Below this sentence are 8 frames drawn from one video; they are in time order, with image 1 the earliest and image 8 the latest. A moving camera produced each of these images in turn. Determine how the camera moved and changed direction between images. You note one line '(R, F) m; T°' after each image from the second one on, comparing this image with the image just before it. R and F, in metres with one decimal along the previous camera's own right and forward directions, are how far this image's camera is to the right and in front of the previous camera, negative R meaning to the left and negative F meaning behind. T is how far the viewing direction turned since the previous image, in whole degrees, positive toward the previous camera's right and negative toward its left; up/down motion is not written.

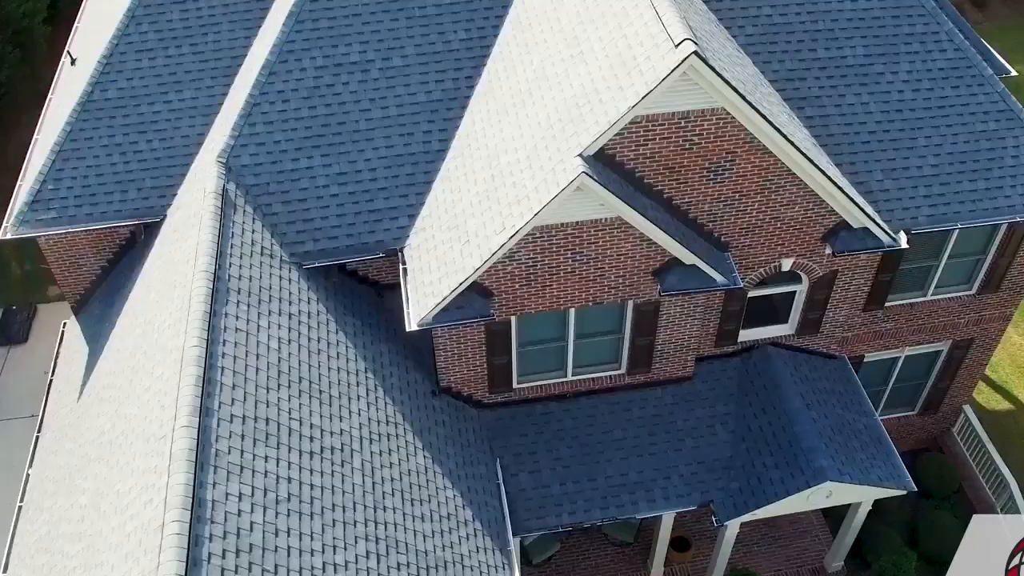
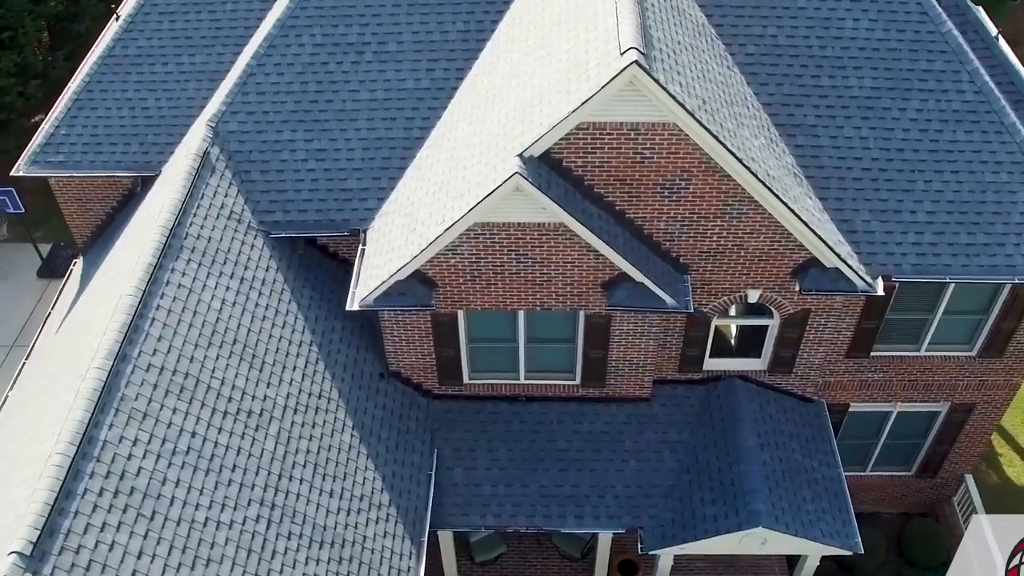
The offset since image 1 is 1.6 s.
(+2.8, +0.3) m; -7°
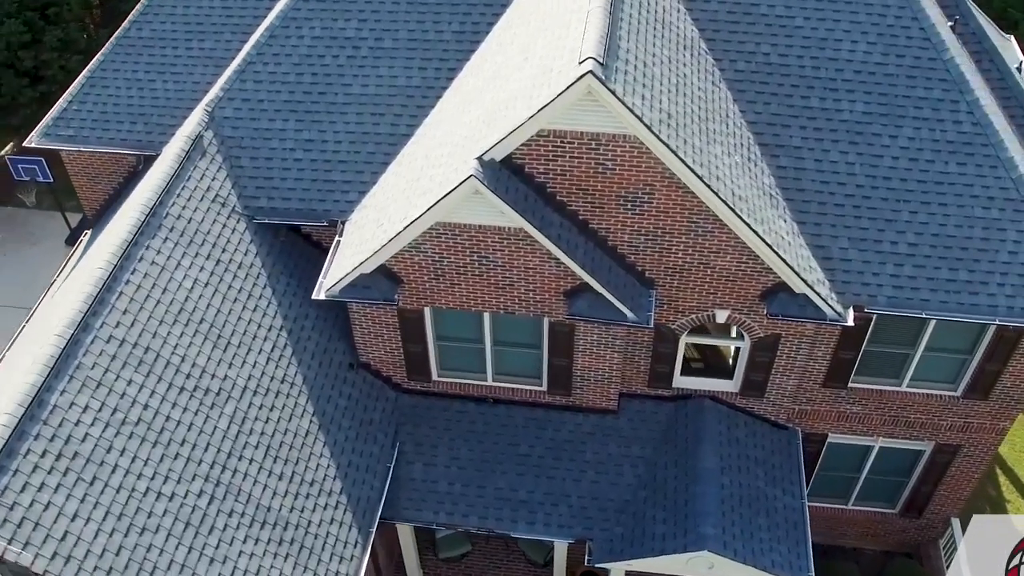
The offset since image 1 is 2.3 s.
(+1.7, 0.0) m; -4°
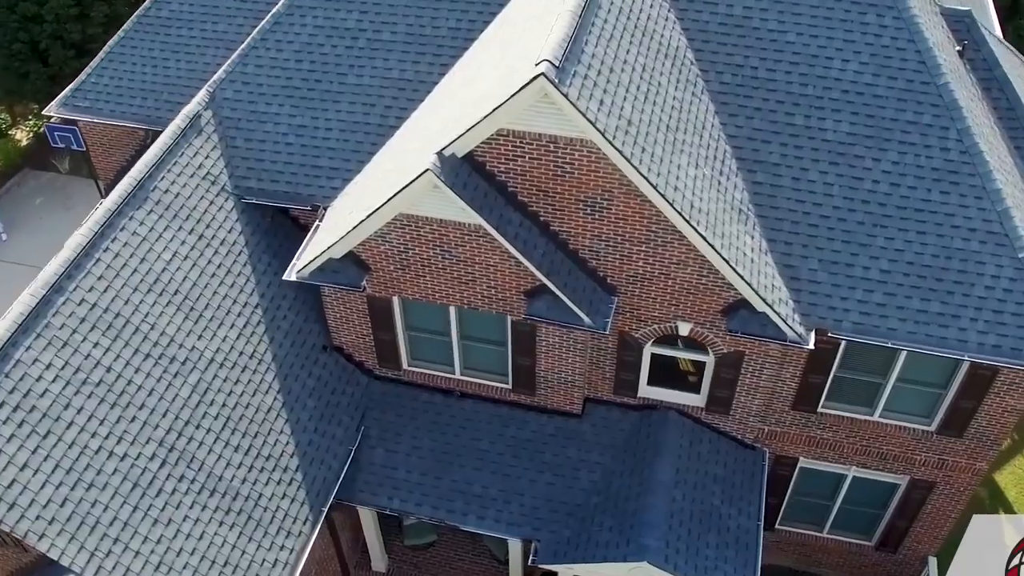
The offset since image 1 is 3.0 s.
(+1.8, -0.1) m; -4°
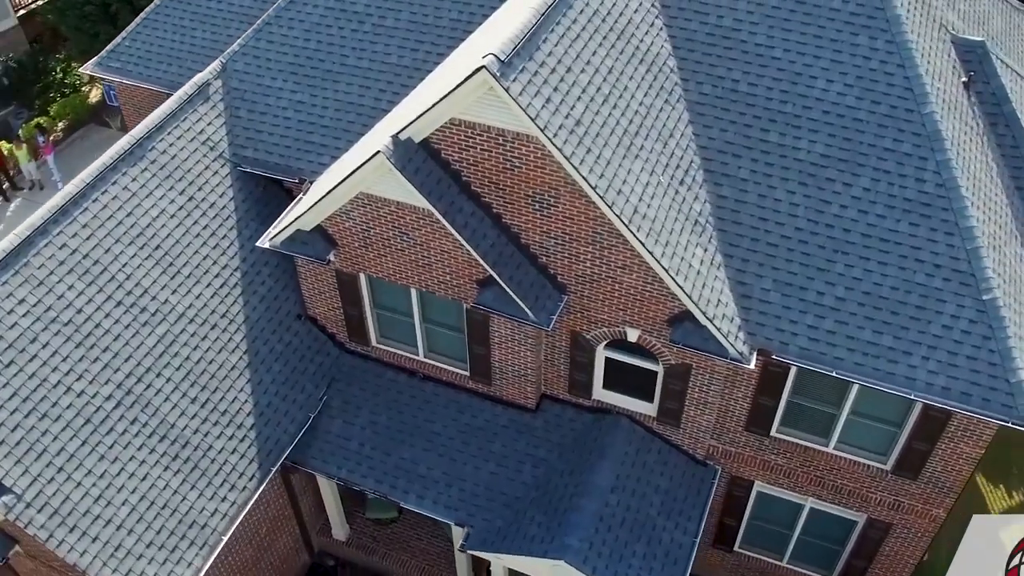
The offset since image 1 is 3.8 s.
(+2.4, -0.1) m; -6°
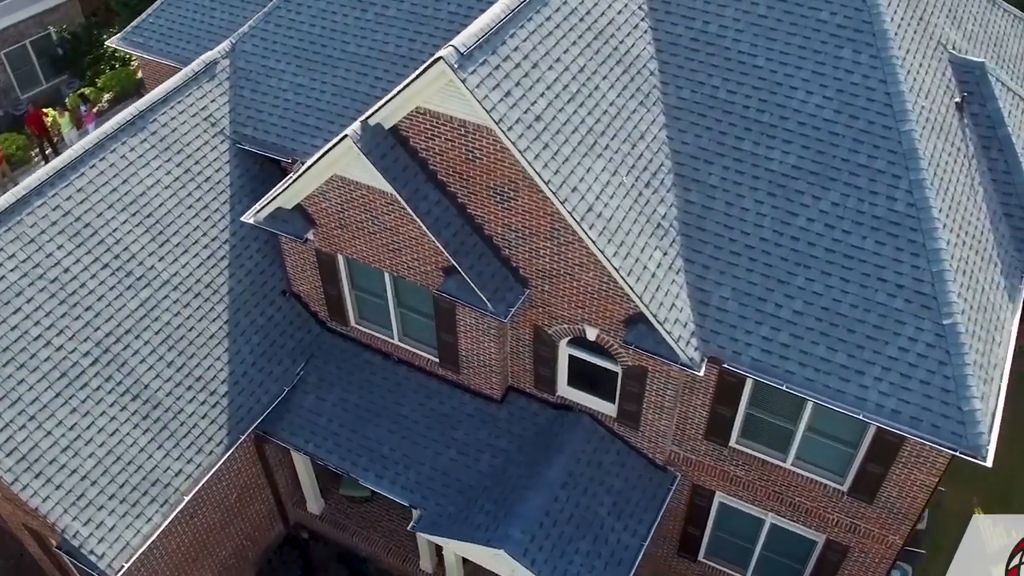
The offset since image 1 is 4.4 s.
(+1.7, -0.1) m; -4°
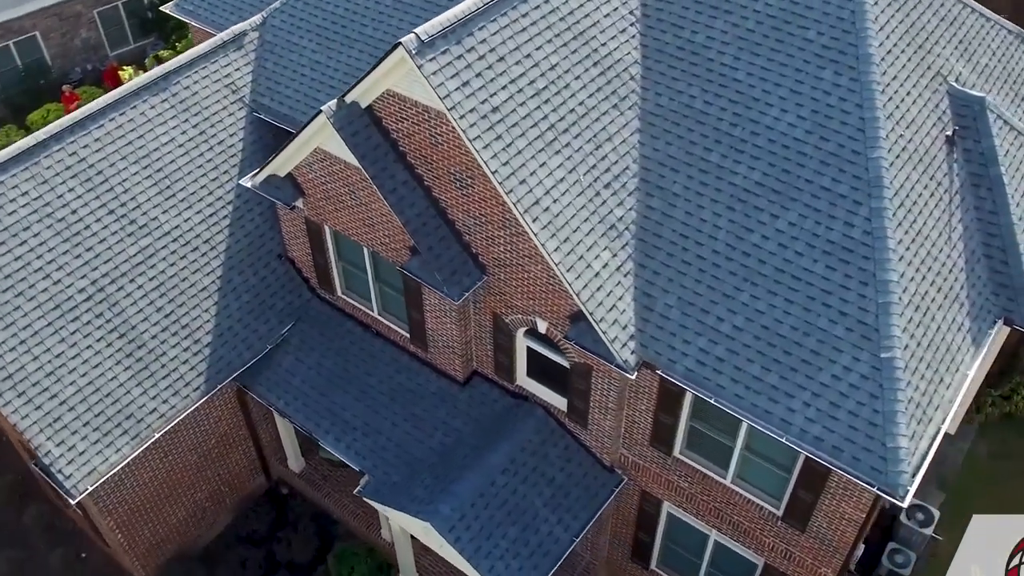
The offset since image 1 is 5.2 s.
(+2.4, -0.3) m; -6°
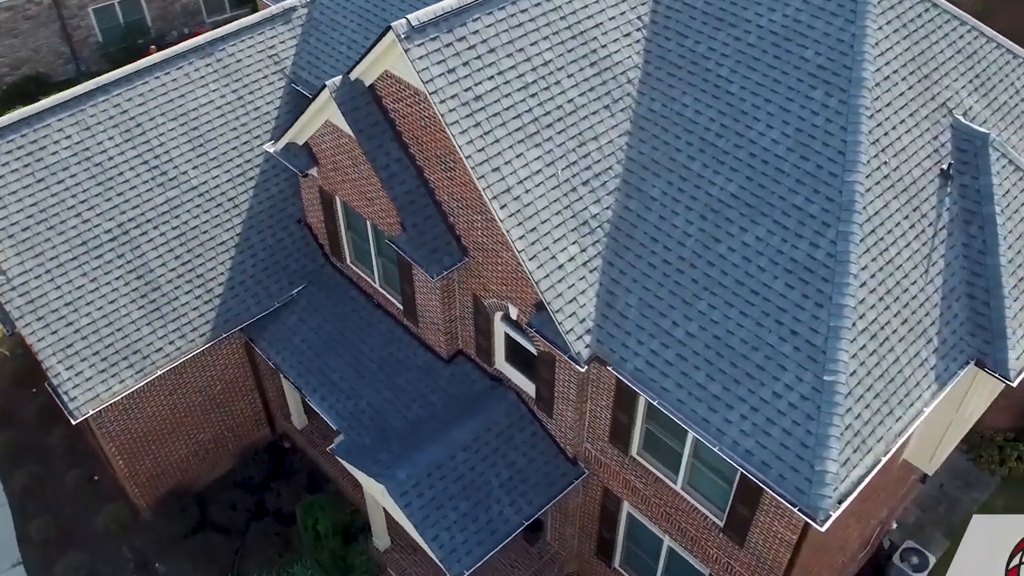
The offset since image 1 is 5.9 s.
(+2.2, -0.4) m; -6°
